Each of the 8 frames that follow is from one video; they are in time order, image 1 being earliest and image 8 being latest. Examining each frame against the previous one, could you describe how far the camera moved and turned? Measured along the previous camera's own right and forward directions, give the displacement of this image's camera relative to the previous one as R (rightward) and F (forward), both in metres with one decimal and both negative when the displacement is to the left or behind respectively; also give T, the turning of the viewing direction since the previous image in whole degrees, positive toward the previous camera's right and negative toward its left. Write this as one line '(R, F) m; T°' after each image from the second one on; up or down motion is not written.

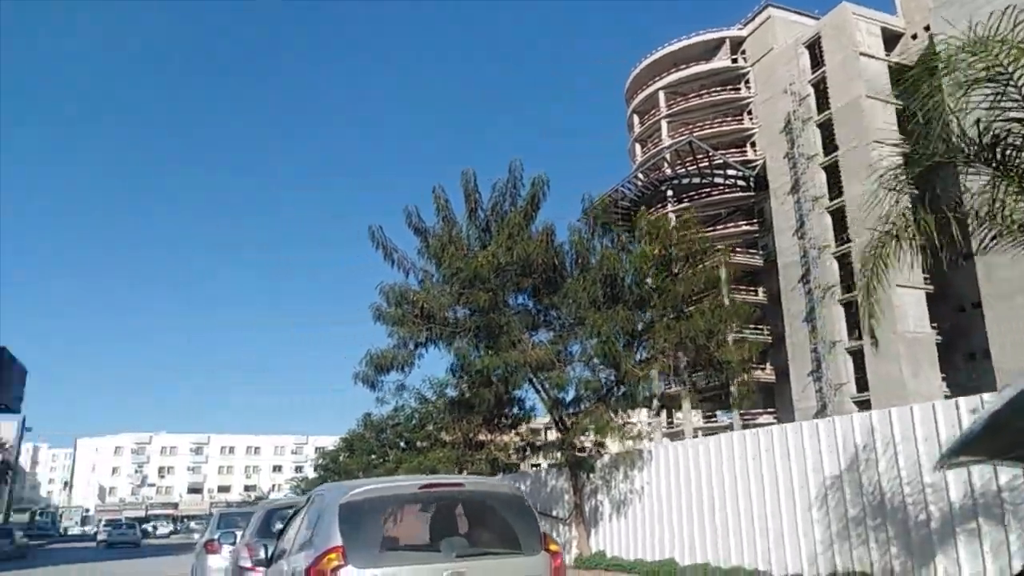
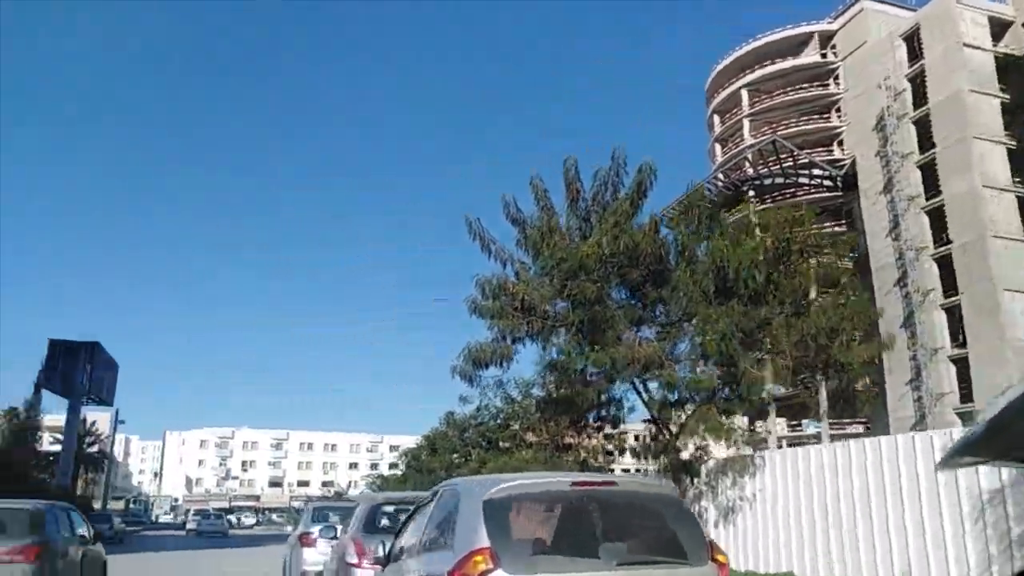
(-0.4, +0.4) m; -5°
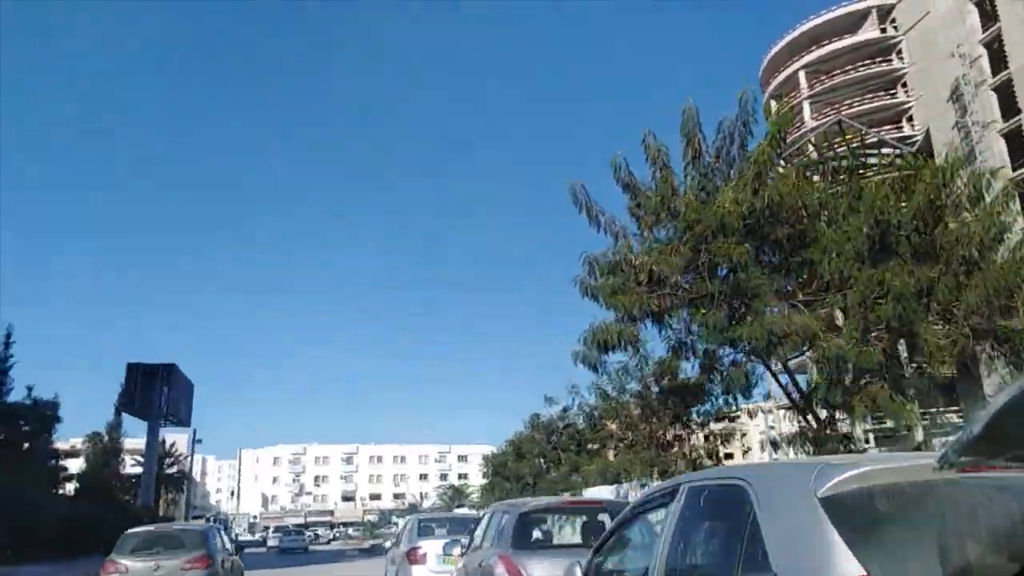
(-0.8, +1.1) m; -4°
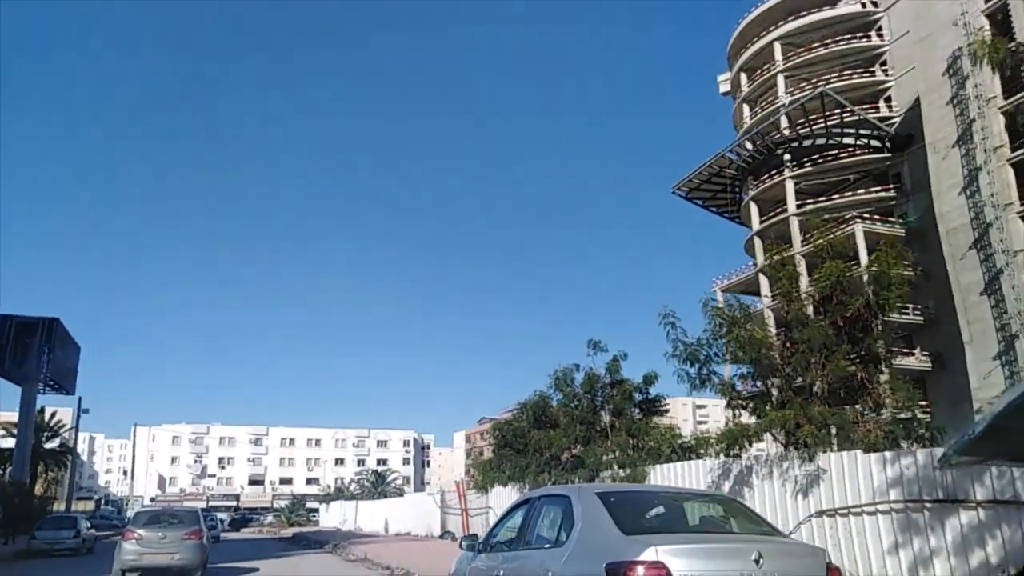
(-2.4, +6.2) m; +6°
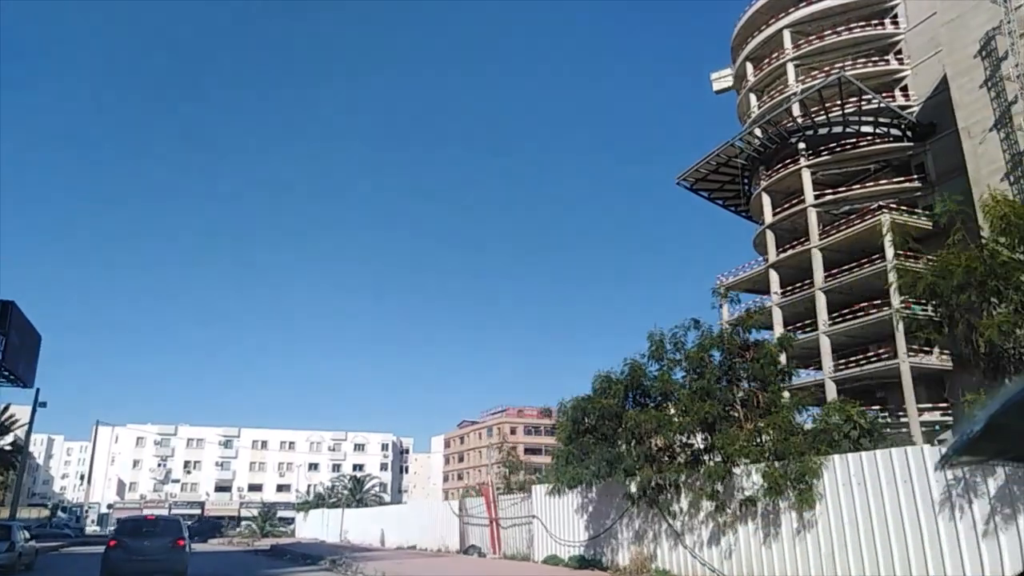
(-1.9, +4.4) m; +2°
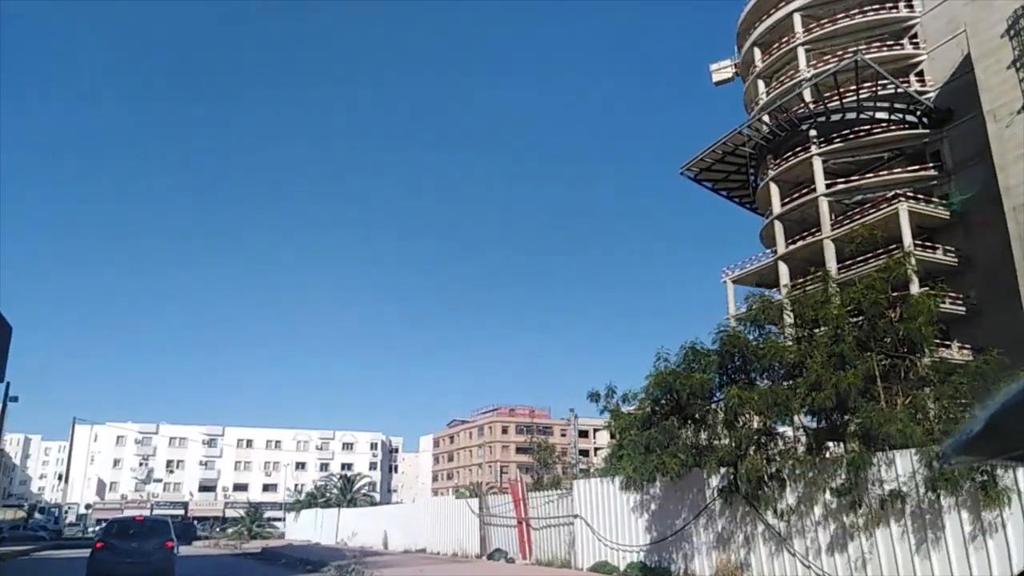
(-1.1, +2.5) m; +1°
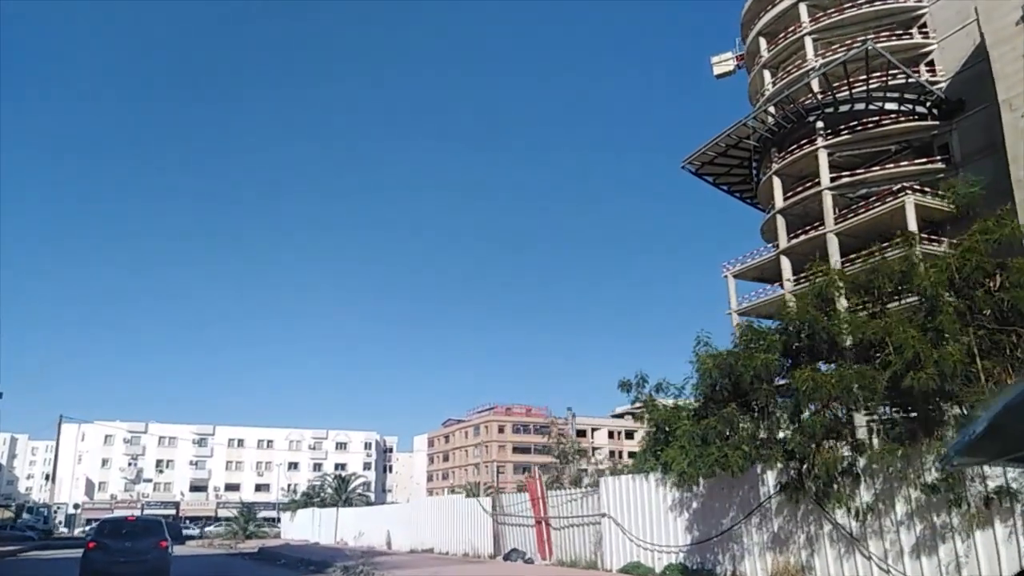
(-0.6, +1.1) m; +1°
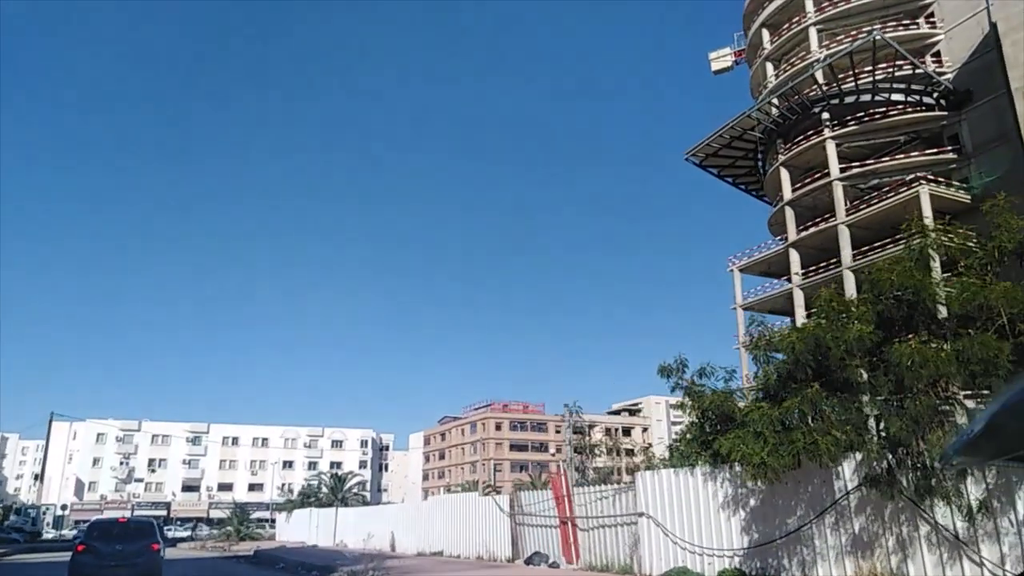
(-0.6, +1.4) m; +1°
